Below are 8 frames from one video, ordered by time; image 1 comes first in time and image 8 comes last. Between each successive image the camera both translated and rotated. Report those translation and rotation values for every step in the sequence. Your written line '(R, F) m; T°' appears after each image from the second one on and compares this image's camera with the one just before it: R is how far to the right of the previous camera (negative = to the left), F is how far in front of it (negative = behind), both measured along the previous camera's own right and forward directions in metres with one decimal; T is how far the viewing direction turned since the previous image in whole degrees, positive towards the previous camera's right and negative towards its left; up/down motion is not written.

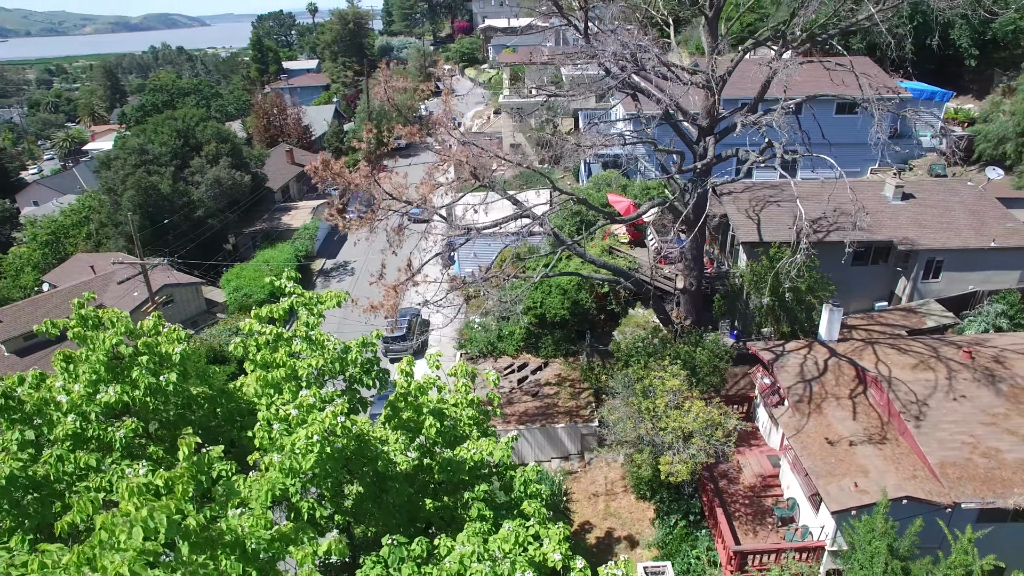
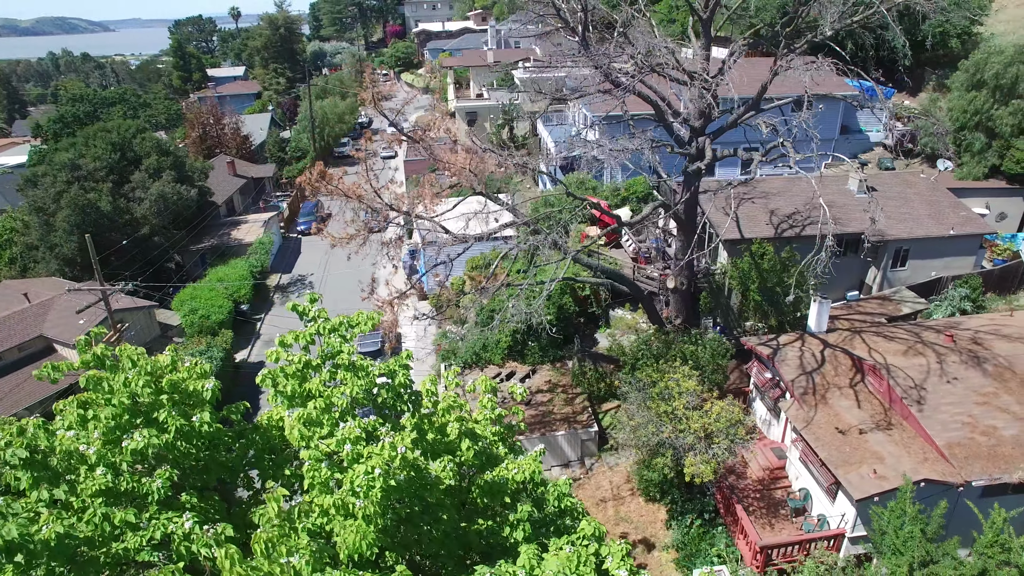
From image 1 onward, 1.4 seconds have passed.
(-1.3, +0.4) m; +6°
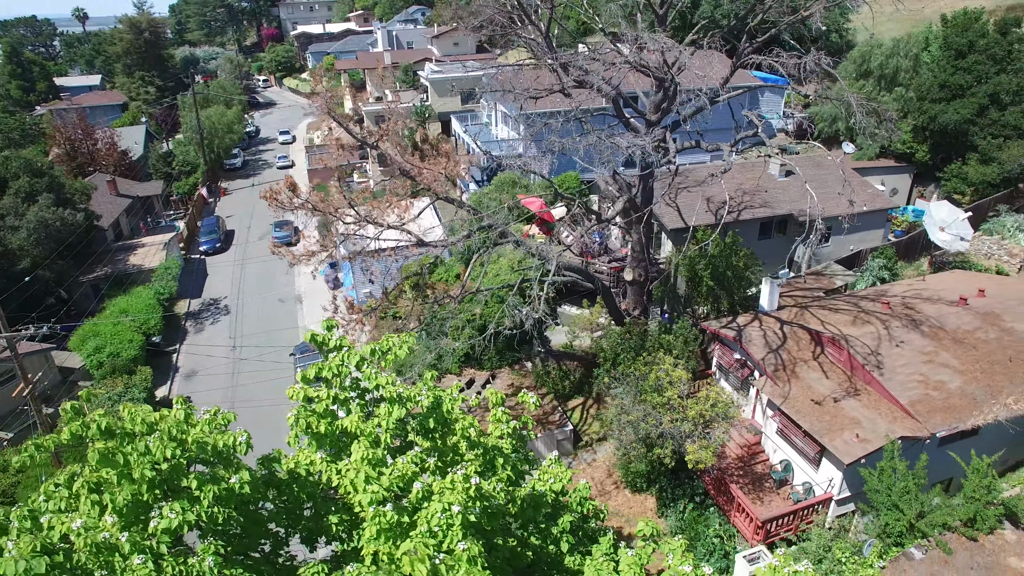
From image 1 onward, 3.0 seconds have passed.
(-1.7, +0.5) m; +10°
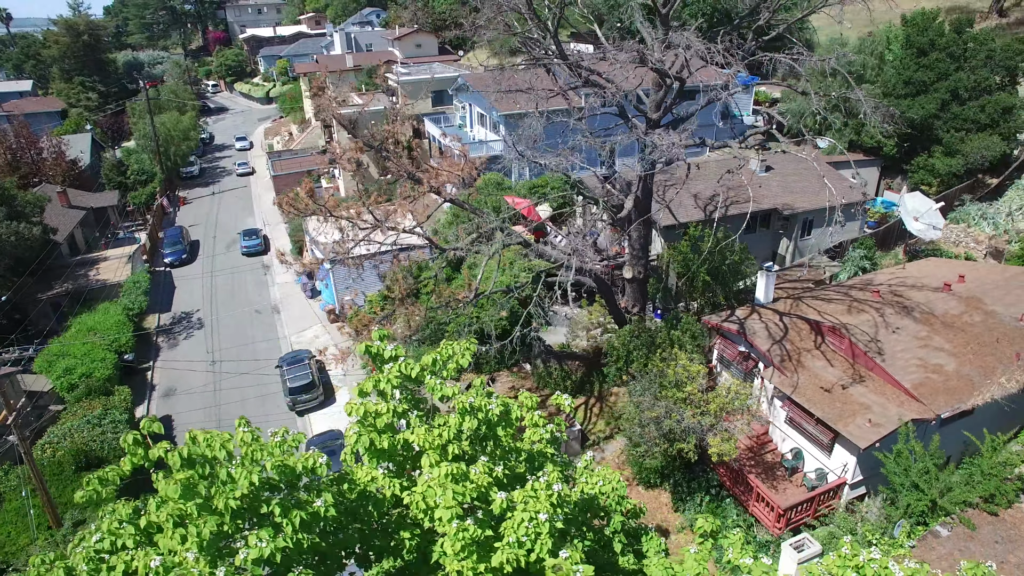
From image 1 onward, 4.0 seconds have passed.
(-1.2, +0.2) m; +4°
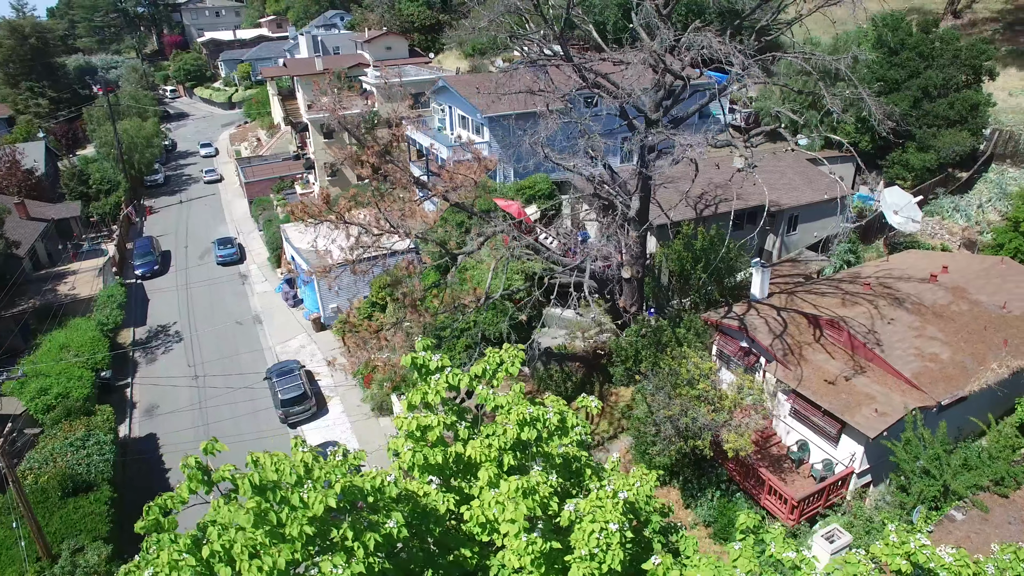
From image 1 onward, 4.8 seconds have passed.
(-0.9, +0.1) m; +3°
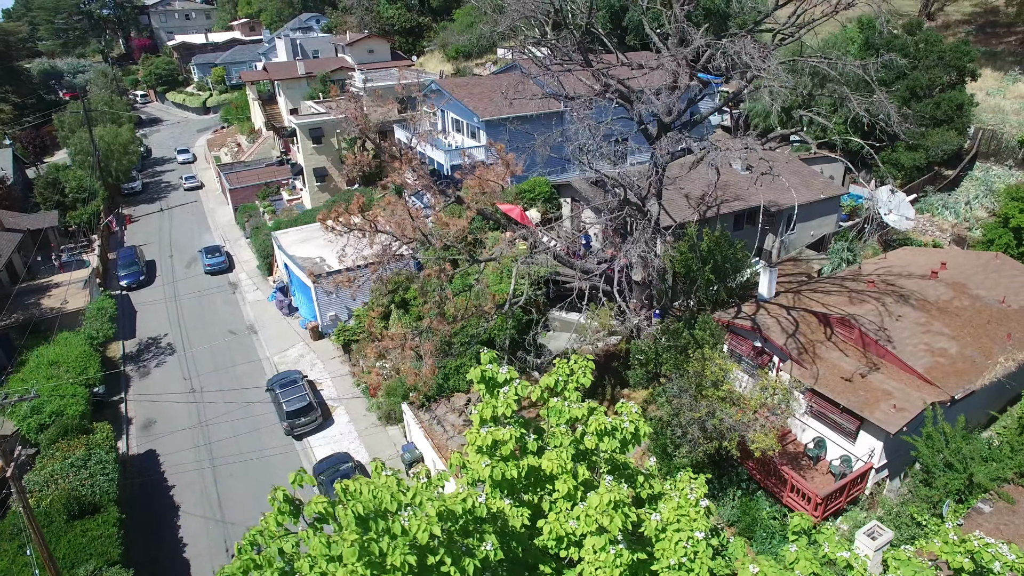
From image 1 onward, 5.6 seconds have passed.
(-0.9, +0.1) m; +3°
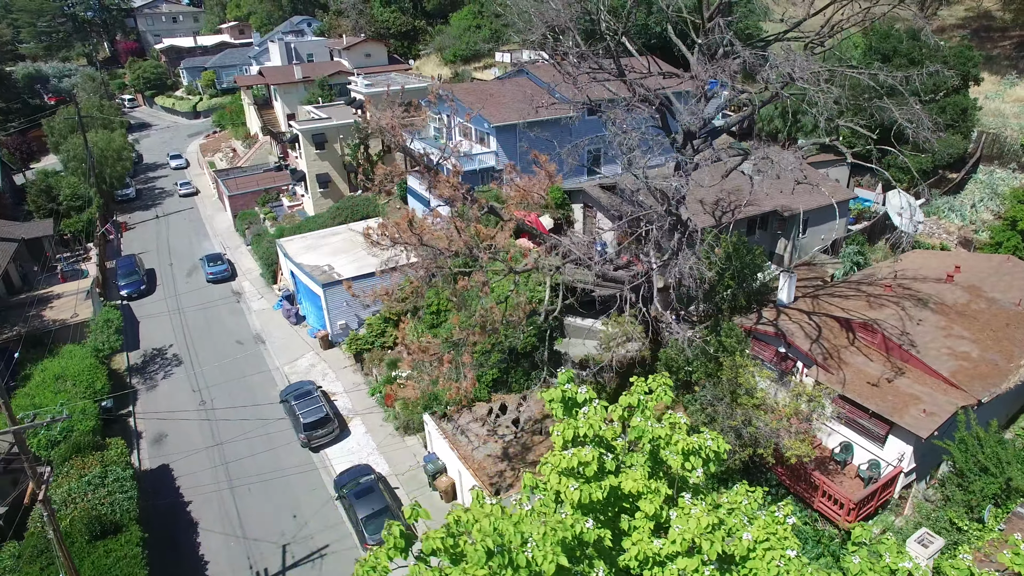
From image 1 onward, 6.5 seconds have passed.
(-0.9, +0.1) m; +1°
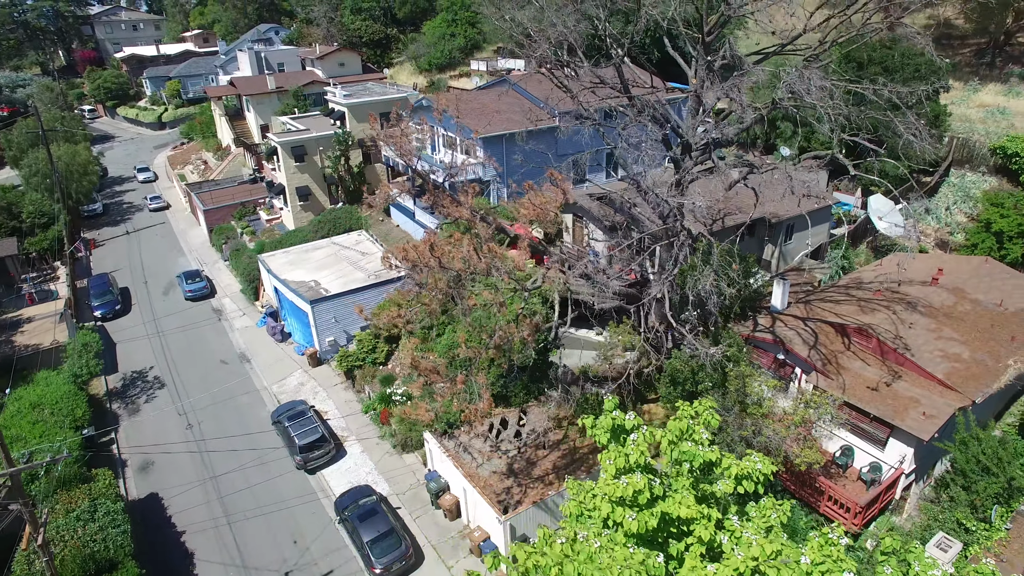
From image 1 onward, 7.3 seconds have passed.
(-0.7, +0.1) m; +3°
